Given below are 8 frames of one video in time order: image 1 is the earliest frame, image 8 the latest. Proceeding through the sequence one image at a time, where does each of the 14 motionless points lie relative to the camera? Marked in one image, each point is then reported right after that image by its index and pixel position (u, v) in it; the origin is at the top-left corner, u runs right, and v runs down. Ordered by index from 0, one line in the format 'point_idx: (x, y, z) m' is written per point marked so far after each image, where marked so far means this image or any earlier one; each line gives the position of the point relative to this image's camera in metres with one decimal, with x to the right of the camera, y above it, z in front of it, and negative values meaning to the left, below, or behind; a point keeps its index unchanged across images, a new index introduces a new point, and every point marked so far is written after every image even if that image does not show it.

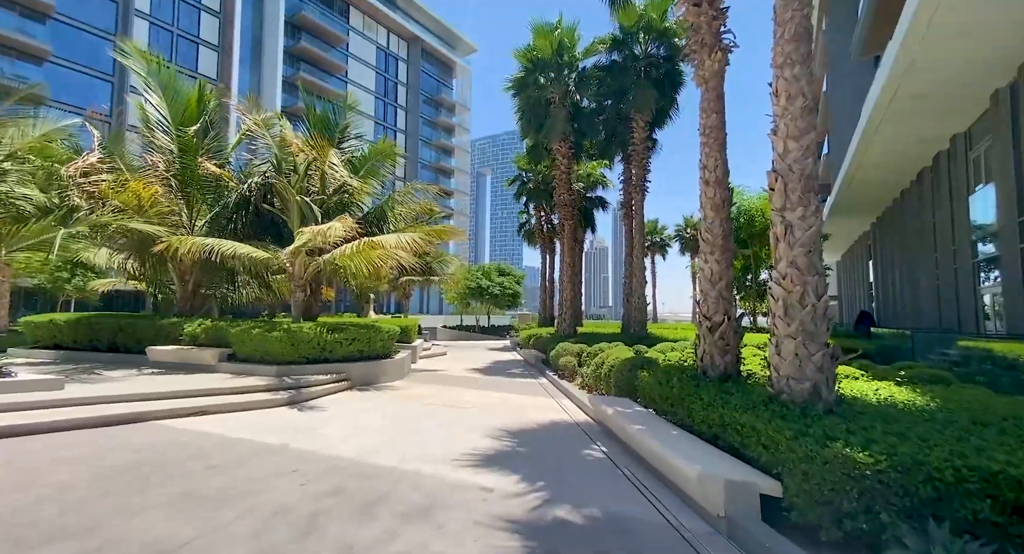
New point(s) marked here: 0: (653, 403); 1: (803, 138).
0: (+1.8, -1.6, +5.3) m
1: (+2.6, +1.2, +3.8) m
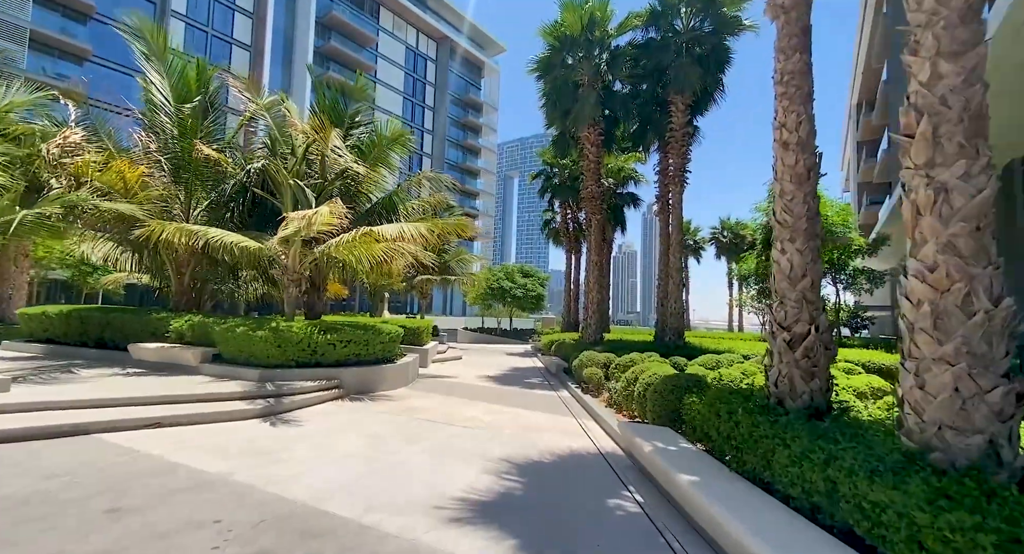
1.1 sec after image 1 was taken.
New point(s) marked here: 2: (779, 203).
0: (+1.8, -1.5, +4.0) m
1: (+2.6, +1.3, +2.5) m
2: (+2.4, +0.7, +3.9) m
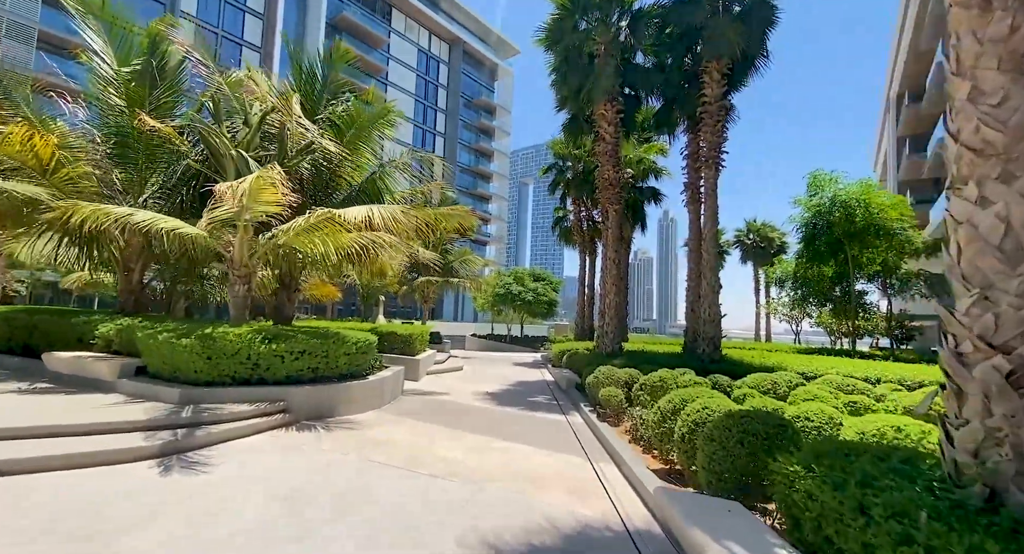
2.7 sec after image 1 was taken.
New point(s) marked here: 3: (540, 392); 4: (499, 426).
0: (+1.6, -1.4, +2.2) m
1: (+2.4, +1.4, +0.7) m
2: (+2.2, +0.8, +2.1) m
3: (+0.7, -2.9, +10.7) m
4: (-0.2, -2.5, +7.0) m
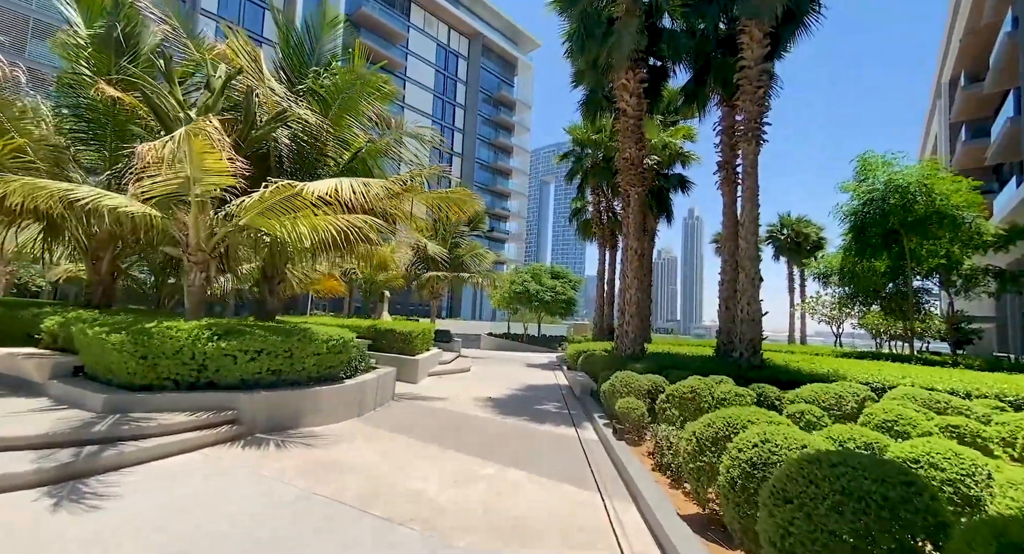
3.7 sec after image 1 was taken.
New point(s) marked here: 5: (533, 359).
0: (+1.4, -1.2, +1.0) m
1: (+2.1, +1.6, -0.6) m
2: (+2.0, +1.0, +0.9) m
3: (+0.9, -2.7, +9.5) m
4: (-0.2, -2.3, +5.9) m
5: (+1.0, -3.8, +19.6) m
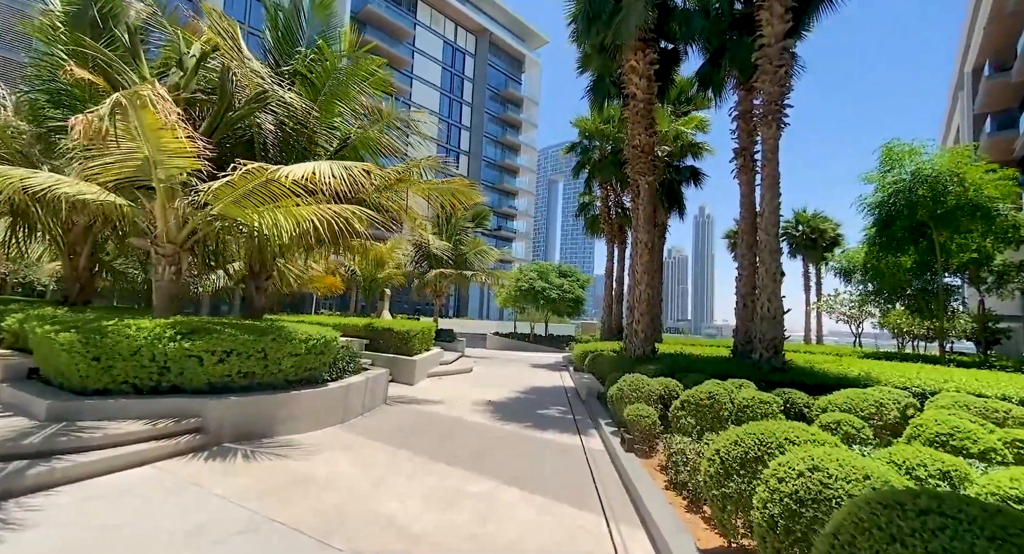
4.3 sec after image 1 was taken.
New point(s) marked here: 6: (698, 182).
0: (+1.2, -1.2, +0.4) m
1: (+1.9, +1.7, -1.2) m
2: (+1.8, +1.1, +0.3) m
3: (+0.9, -2.6, +9.0) m
4: (-0.2, -2.2, +5.3) m
5: (+1.3, -3.7, +19.0) m
6: (+6.8, +3.5, +15.5) m
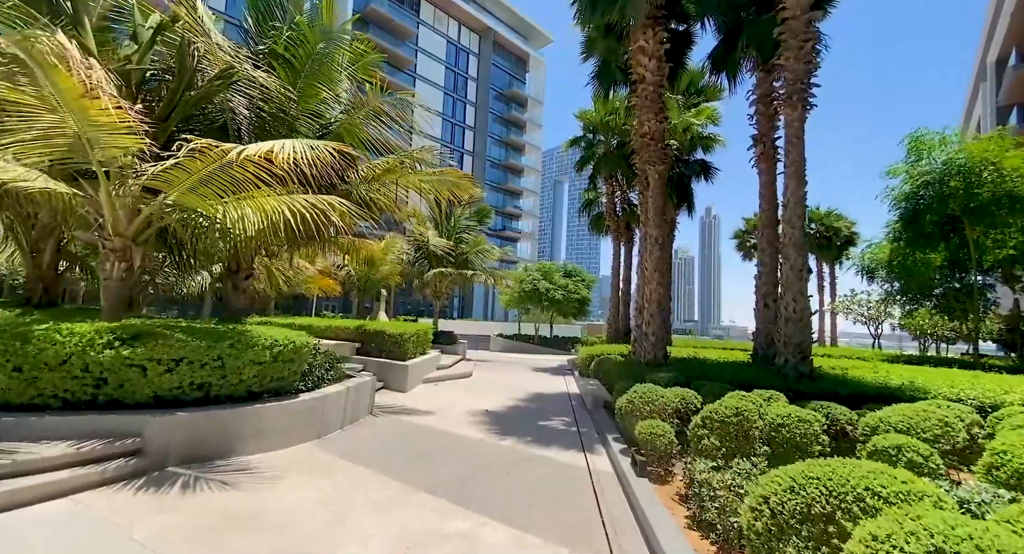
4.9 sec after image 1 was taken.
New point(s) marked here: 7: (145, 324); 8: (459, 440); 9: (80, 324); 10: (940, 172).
0: (+1.1, -1.1, -0.3) m
1: (+1.7, +1.7, -1.9) m
2: (+1.7, +1.1, -0.4) m
3: (+0.9, -2.6, +8.3) m
4: (-0.3, -2.2, +4.6) m
5: (+1.4, -3.7, +18.3) m
6: (+6.8, +3.5, +14.7) m
7: (-3.7, -0.5, +4.3) m
8: (-0.7, -2.3, +5.9) m
9: (-4.1, -0.4, +4.0) m
10: (+11.3, +2.8, +11.3) m
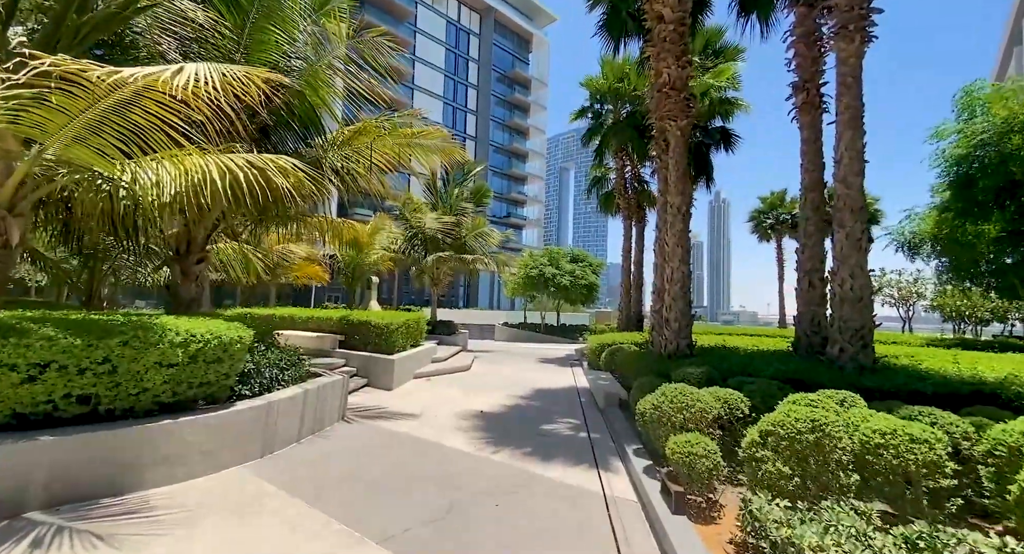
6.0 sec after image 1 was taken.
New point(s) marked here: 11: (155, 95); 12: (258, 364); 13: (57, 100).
0: (+0.9, -1.0, -1.5) m
1: (+1.5, +1.8, -3.1) m
2: (+1.5, +1.3, -1.7) m
3: (+0.9, -2.2, +7.1) m
4: (-0.4, -1.9, +3.5) m
5: (+1.6, -3.0, +17.2) m
6: (+6.8, +4.1, +13.3) m
7: (-3.8, -0.3, +3.2) m
8: (-0.8, -2.0, +4.8) m
9: (-4.3, -0.3, +3.0) m
10: (+11.3, +3.4, +9.8) m
11: (-2.9, +1.5, +3.5) m
12: (-2.9, -1.0, +4.9) m
13: (-3.6, +1.4, +3.4) m
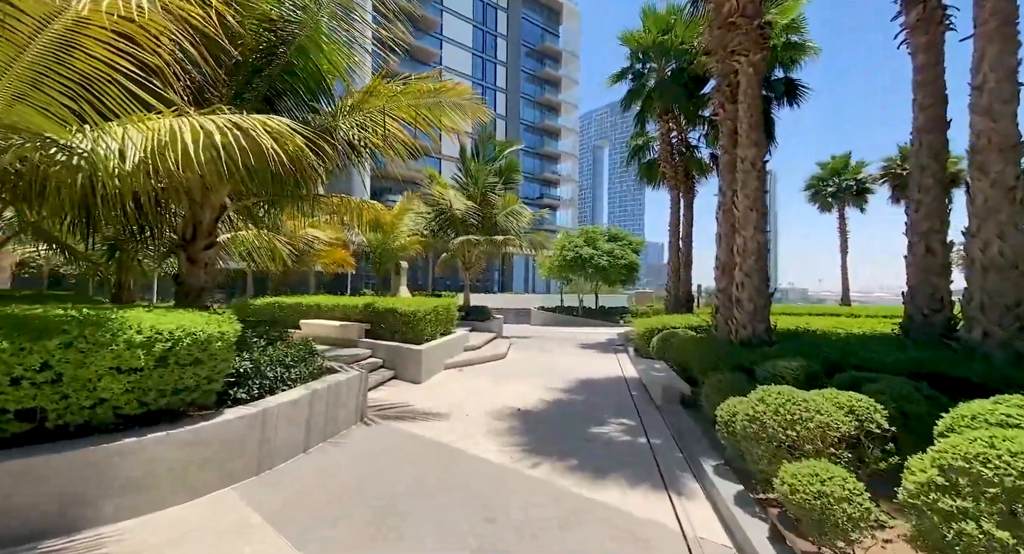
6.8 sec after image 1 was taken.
0: (+0.8, -1.0, -2.5) m
1: (+1.2, +1.8, -4.2) m
2: (+1.3, +1.3, -2.8) m
3: (+1.5, -1.9, +6.2) m
4: (0.0, -1.7, +2.7) m
5: (+3.0, -2.3, +16.1) m
6: (+7.7, +4.9, +11.6) m
7: (-3.6, -0.2, +2.6) m
8: (-0.4, -1.8, +4.0) m
9: (-4.0, -0.2, +2.4) m
10: (+11.9, +4.1, +7.8) m
11: (-2.7, +1.6, +2.7) m
12: (-2.5, -0.8, +4.2) m
13: (-3.4, +1.5, +2.6) m
